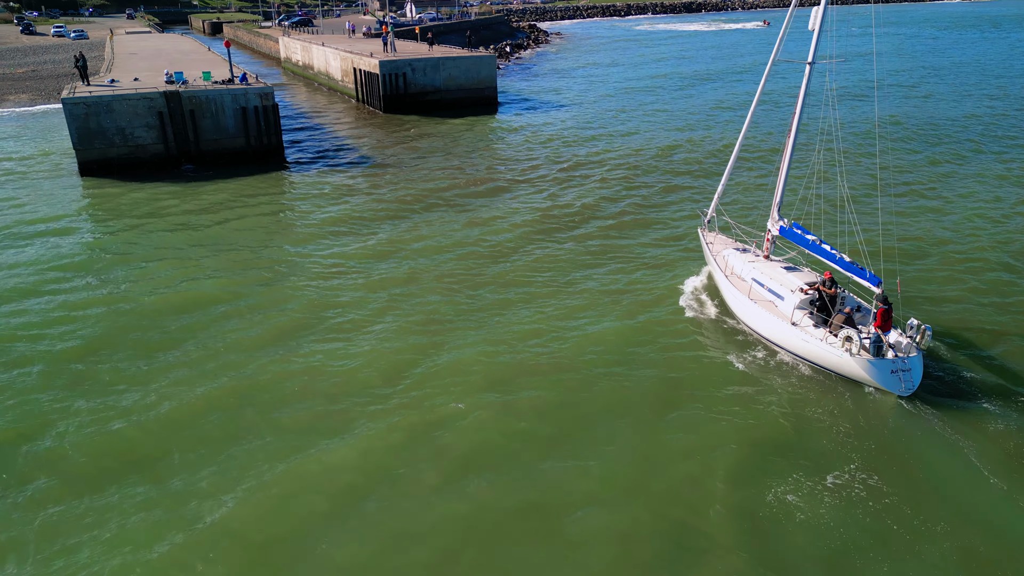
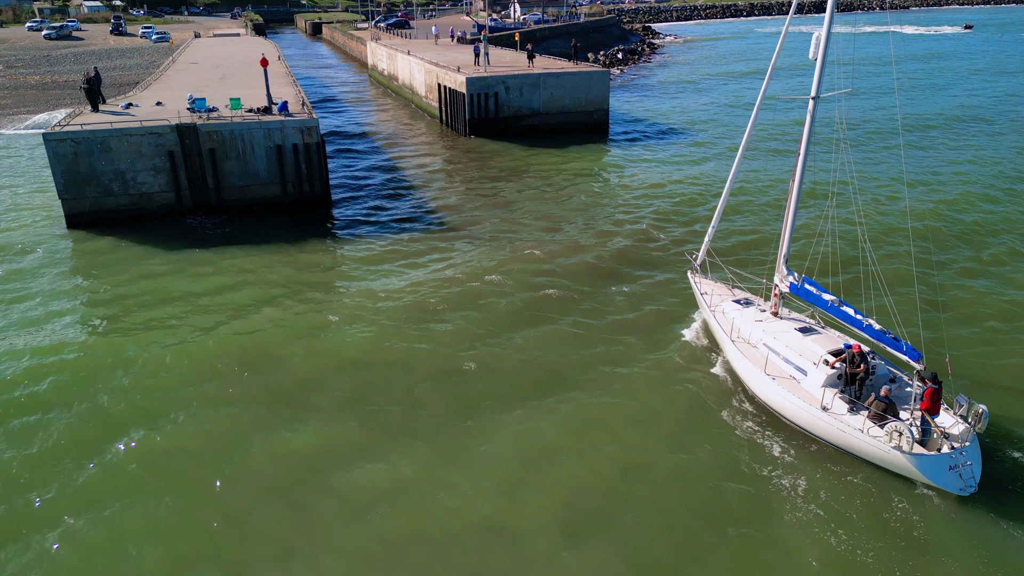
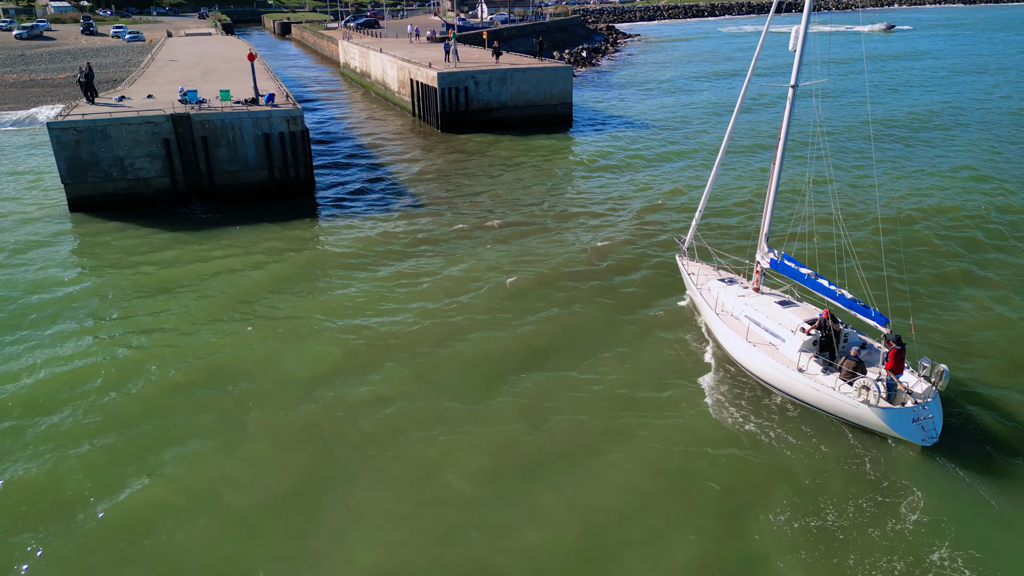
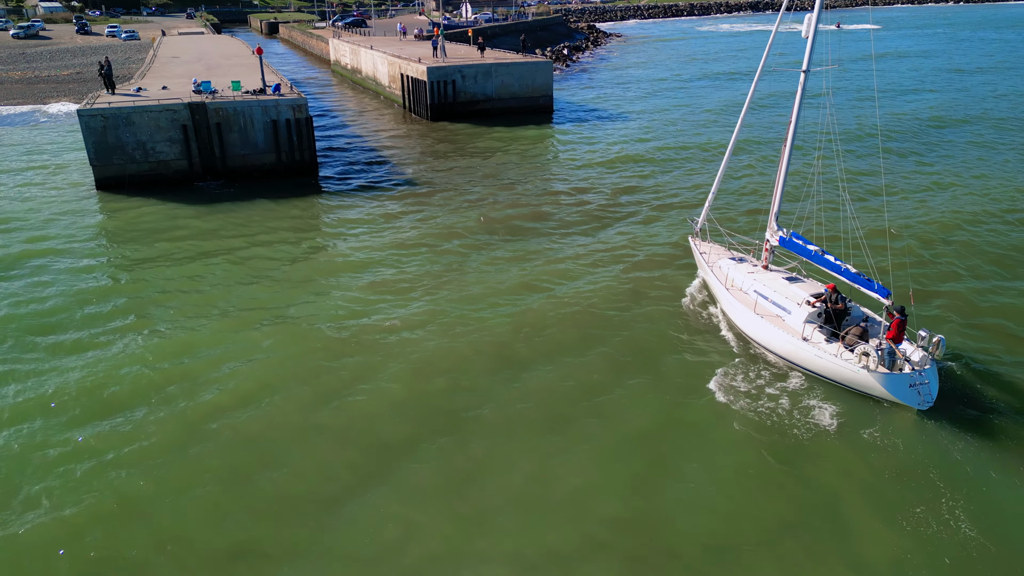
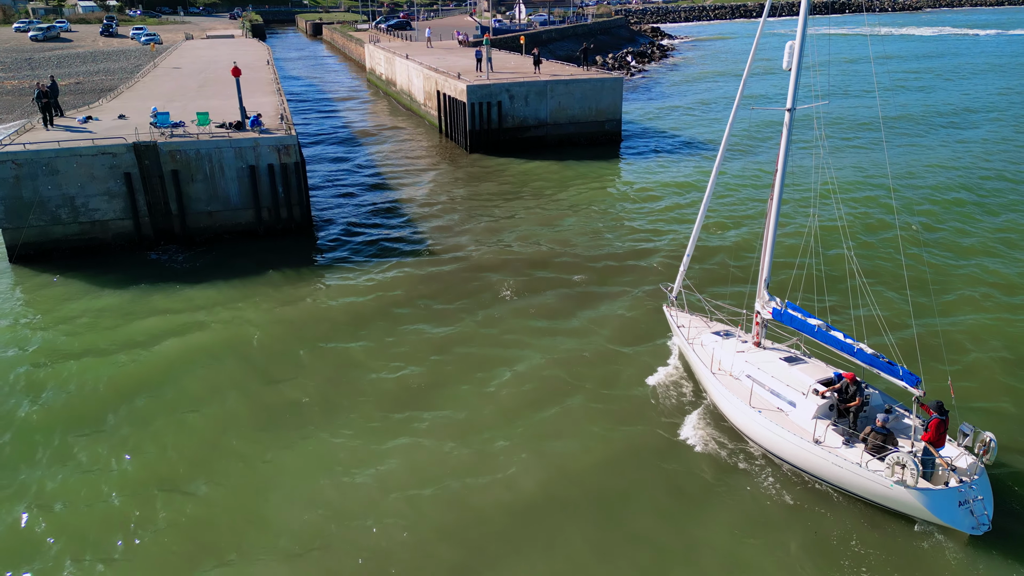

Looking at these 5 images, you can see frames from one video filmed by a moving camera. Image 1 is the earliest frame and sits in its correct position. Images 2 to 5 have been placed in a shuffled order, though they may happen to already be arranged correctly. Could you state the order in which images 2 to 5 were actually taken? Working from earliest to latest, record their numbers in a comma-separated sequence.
4, 3, 2, 5
